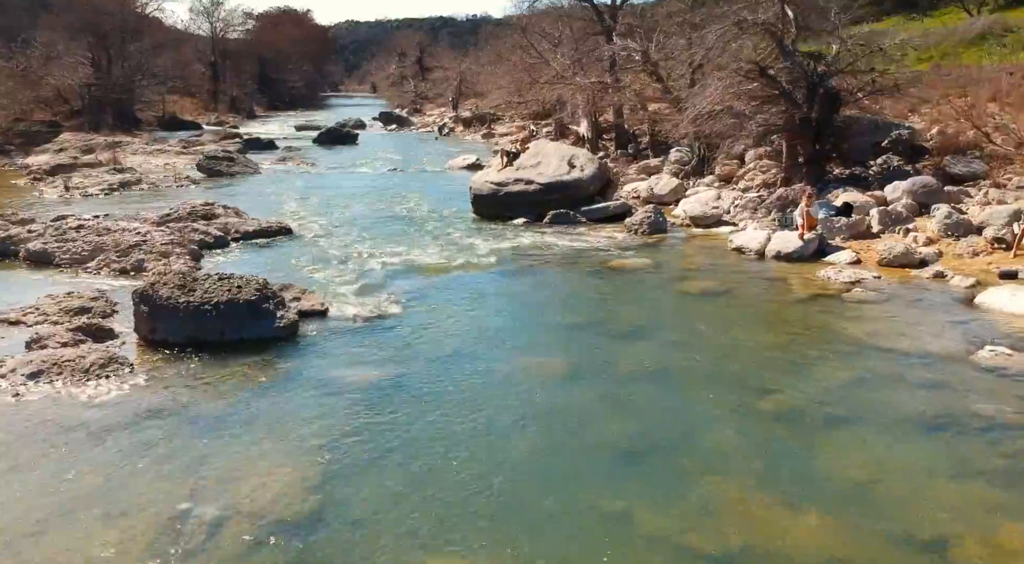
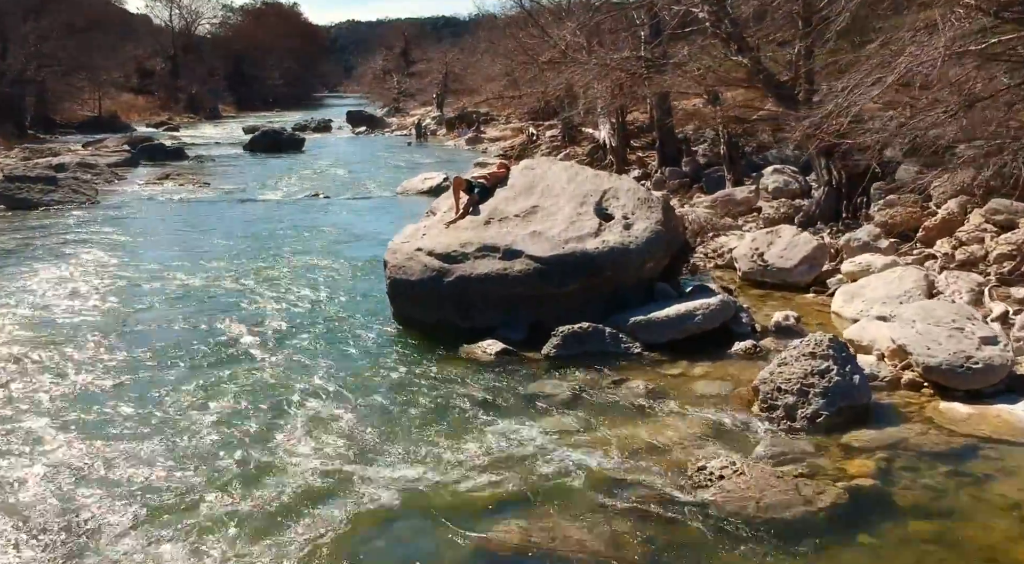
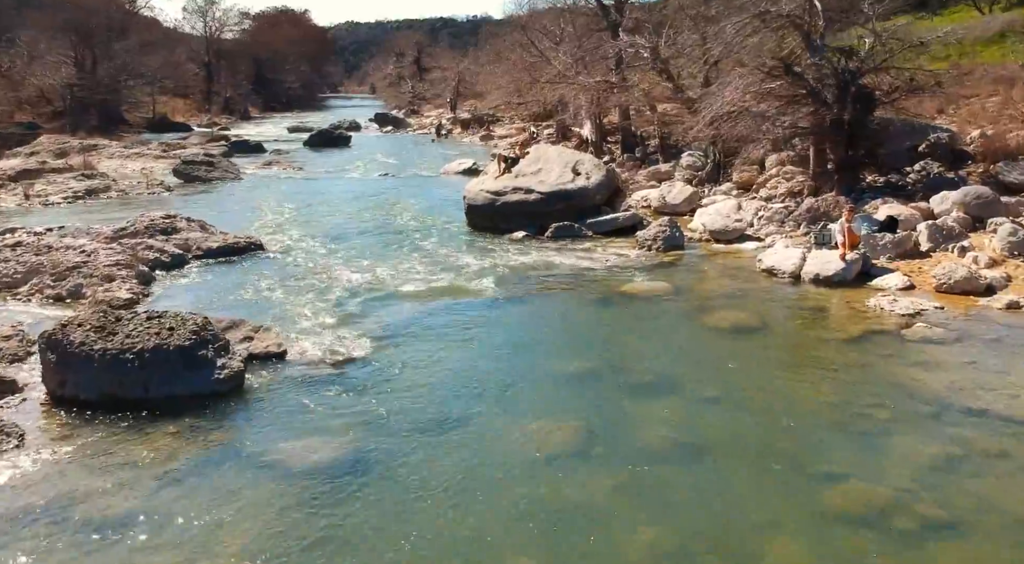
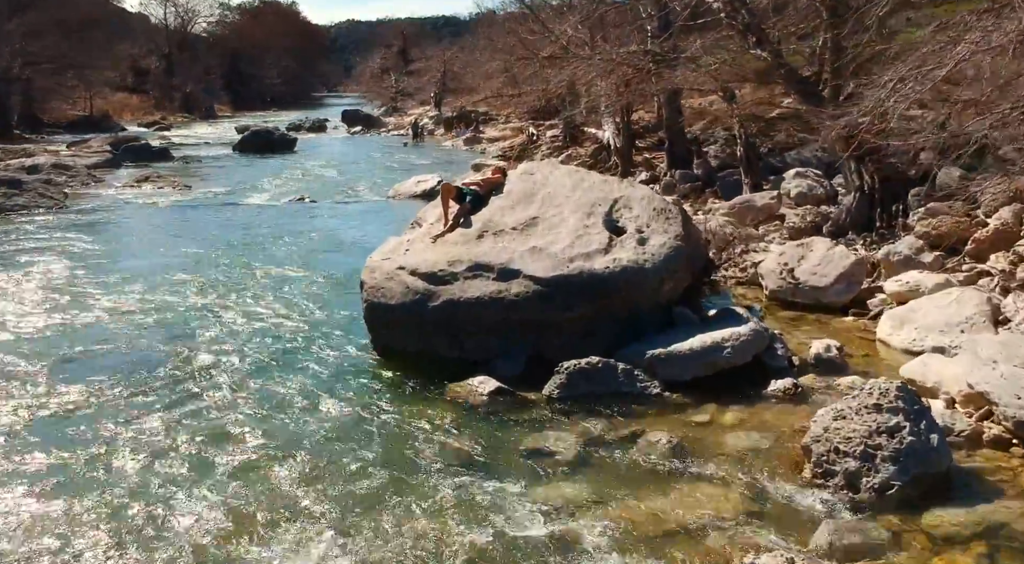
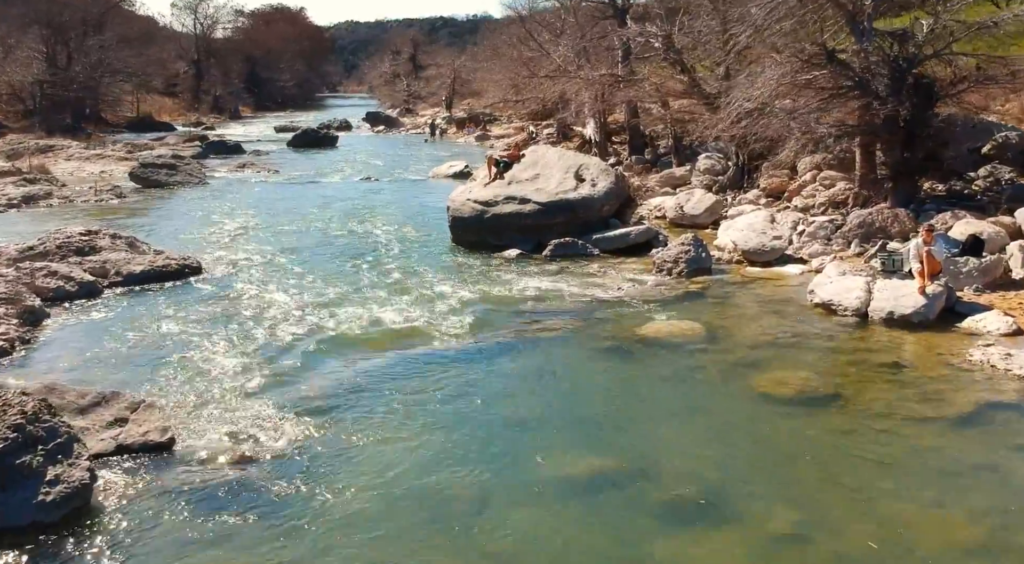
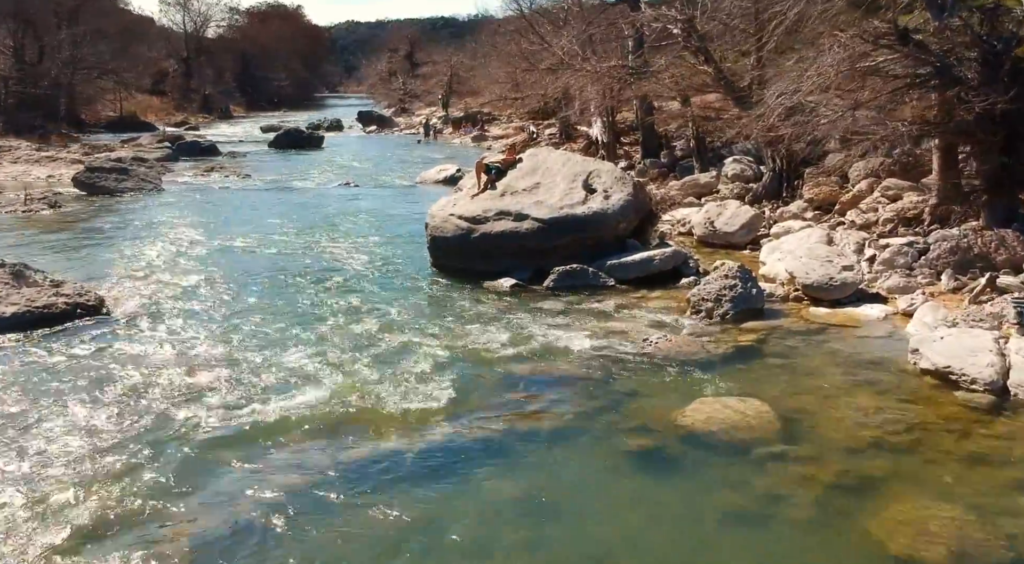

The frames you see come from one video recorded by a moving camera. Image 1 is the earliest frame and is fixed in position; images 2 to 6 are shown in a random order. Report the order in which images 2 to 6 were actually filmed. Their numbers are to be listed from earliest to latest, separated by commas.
3, 5, 6, 2, 4
